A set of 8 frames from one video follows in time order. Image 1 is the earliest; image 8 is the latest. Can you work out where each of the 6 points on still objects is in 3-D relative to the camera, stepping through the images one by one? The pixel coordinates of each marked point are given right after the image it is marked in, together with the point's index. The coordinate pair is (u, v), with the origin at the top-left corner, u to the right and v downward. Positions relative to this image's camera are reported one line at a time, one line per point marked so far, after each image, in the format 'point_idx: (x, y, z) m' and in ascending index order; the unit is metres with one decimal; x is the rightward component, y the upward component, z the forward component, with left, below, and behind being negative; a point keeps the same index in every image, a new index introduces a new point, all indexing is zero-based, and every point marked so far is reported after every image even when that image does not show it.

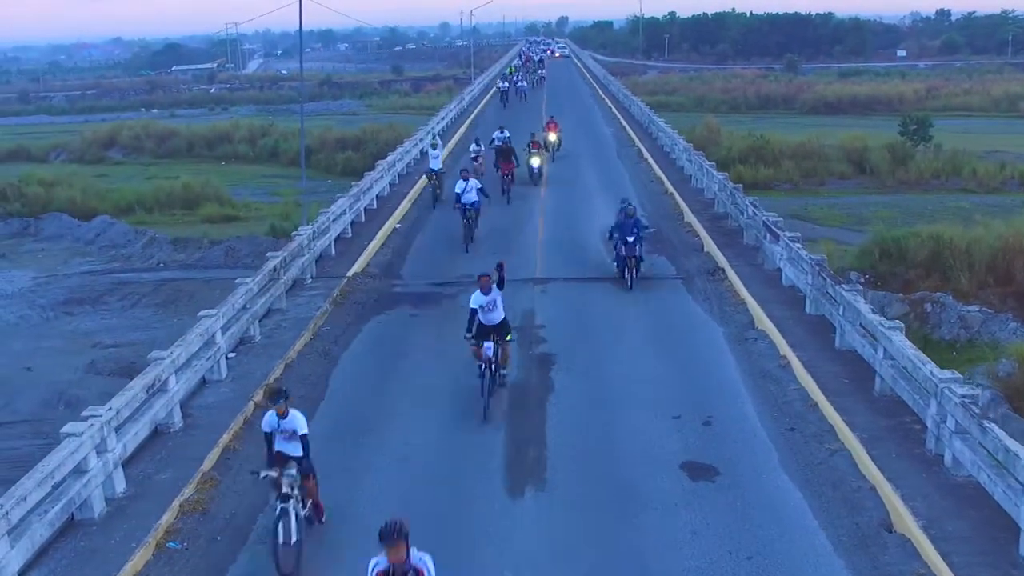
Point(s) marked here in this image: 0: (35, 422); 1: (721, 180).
0: (-7.8, -2.2, +19.8) m
1: (+3.2, +1.8, +19.3) m
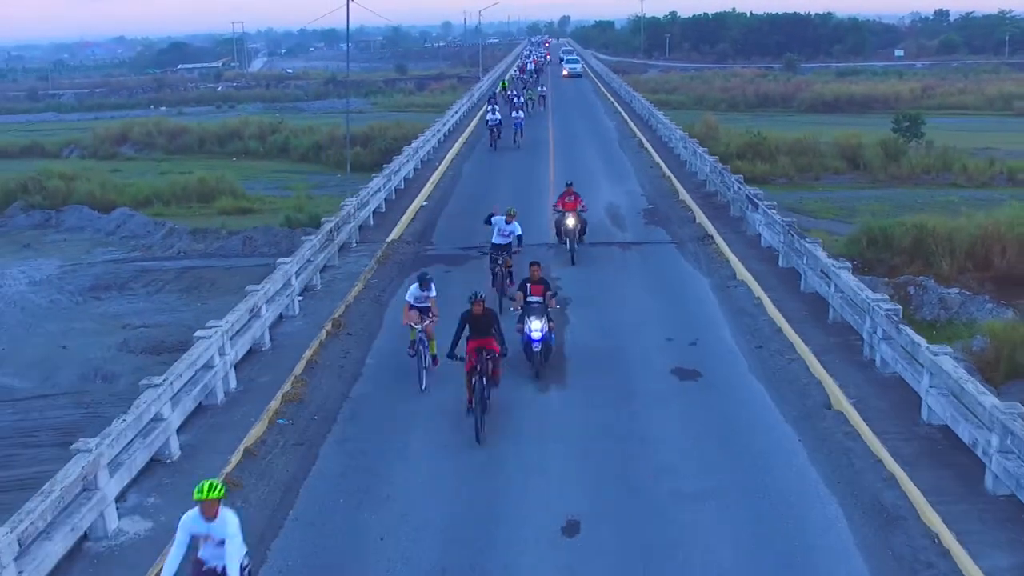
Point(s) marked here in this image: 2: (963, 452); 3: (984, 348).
0: (-7.6, -1.9, +21.3) m
1: (+3.4, +2.1, +20.7) m
2: (+3.1, -1.2, +8.4) m
3: (+7.6, -1.0, +19.5) m
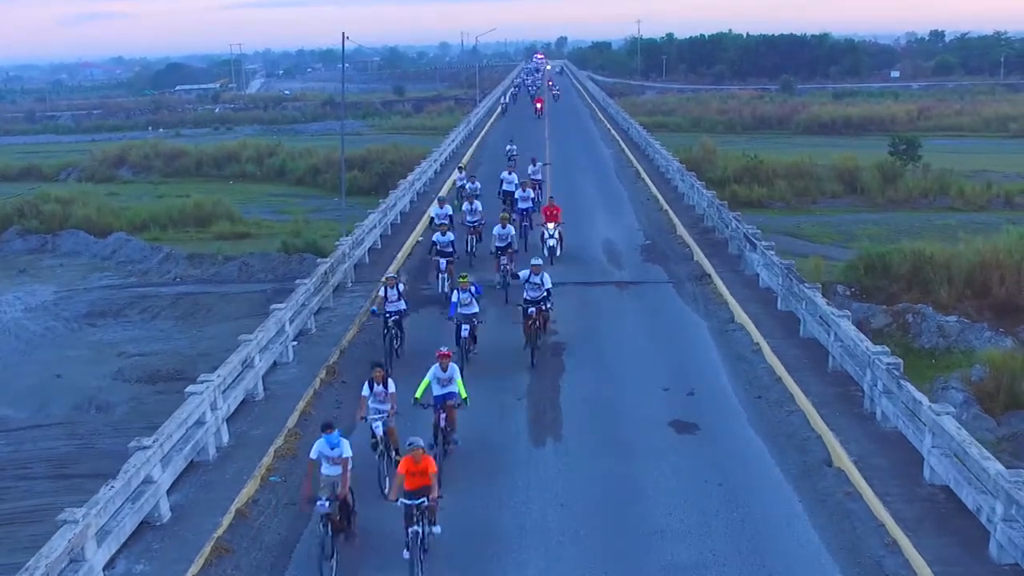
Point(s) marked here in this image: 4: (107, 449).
0: (-7.7, -2.4, +21.1) m
1: (+3.3, +1.6, +20.7) m
2: (+3.1, -1.5, +8.4) m
3: (+7.6, -1.5, +19.5) m
4: (-6.5, -2.6, +19.6) m
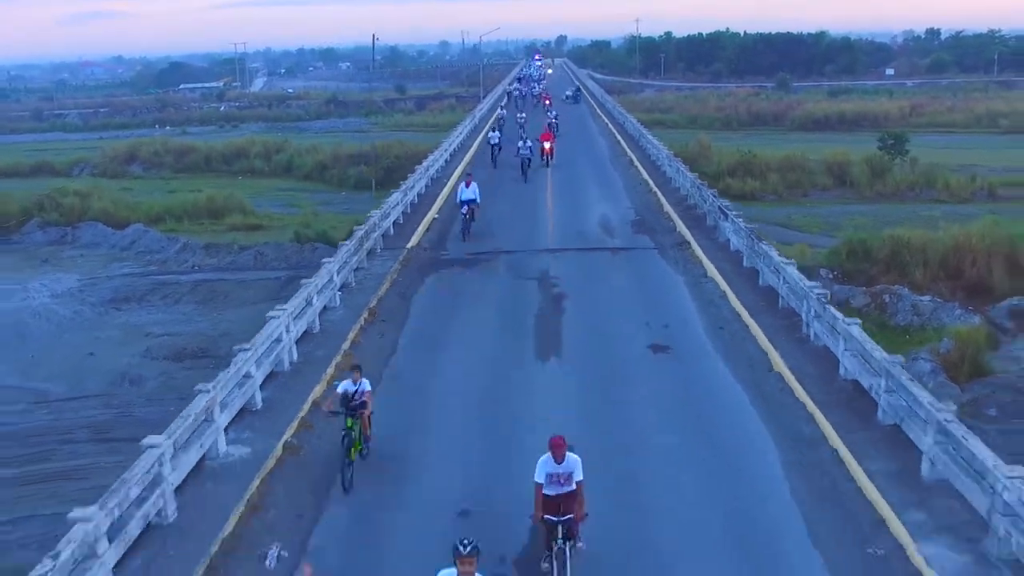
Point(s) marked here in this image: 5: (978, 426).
0: (-7.6, -2.0, +22.8) m
1: (+3.4, +1.9, +22.3) m
2: (+3.2, -1.2, +10.0) m
3: (+7.7, -1.1, +21.1) m
4: (-6.5, -2.3, +21.3) m
5: (+7.2, -2.1, +18.9) m
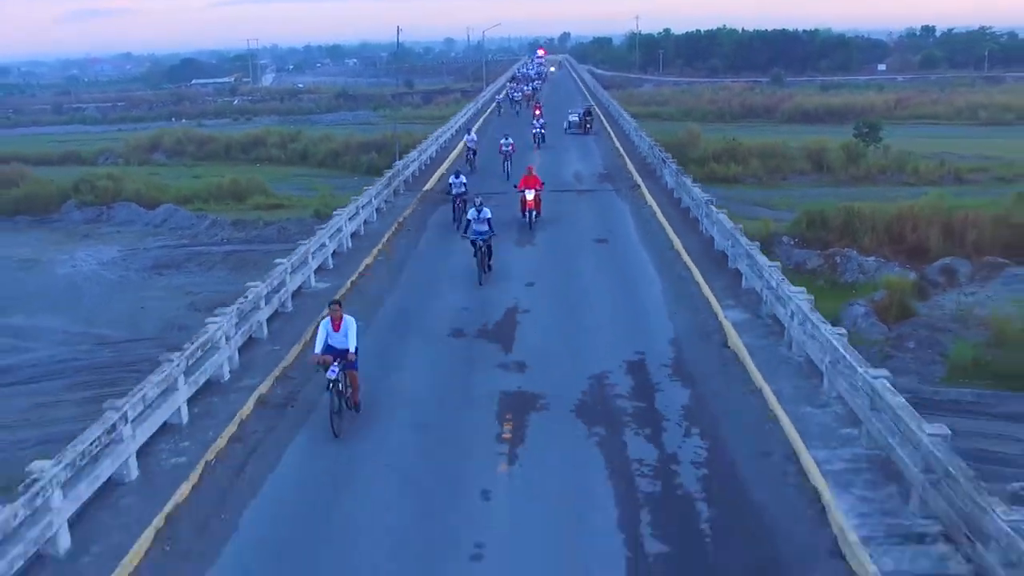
0: (-7.7, -1.1, +26.5) m
1: (+3.3, +2.8, +26.0) m
2: (+3.1, -0.3, +13.7) m
3: (+7.6, -0.2, +24.8) m
4: (-6.5, -1.3, +25.0) m
5: (+7.1, -1.2, +22.6) m
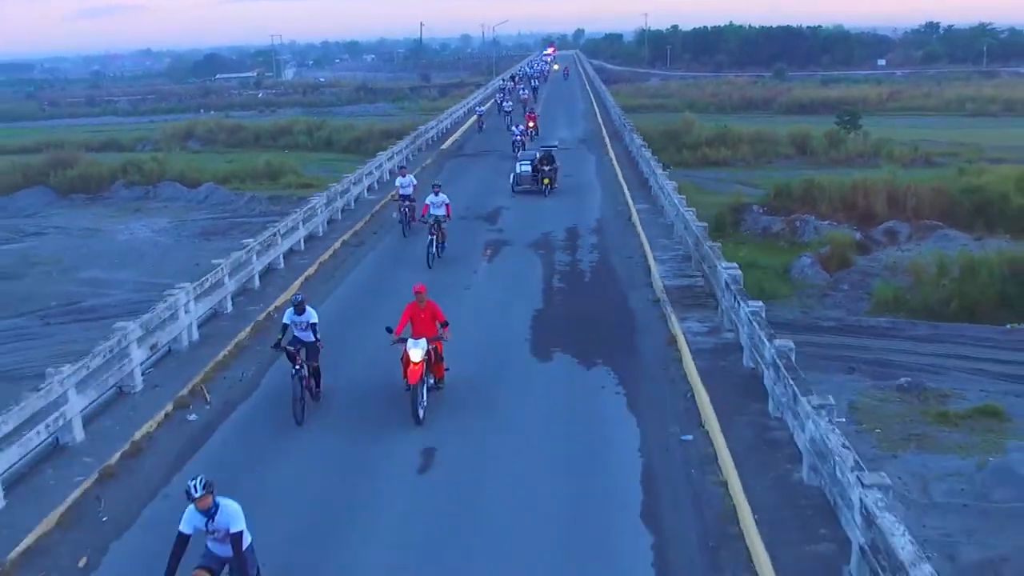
0: (-7.6, 0.0, +31.3) m
1: (+3.4, +4.0, +30.7) m
2: (+3.0, +0.8, +18.4) m
3: (+7.6, +0.9, +29.4) m
4: (-6.5, -0.2, +29.8) m
5: (+7.1, -0.1, +27.2) m
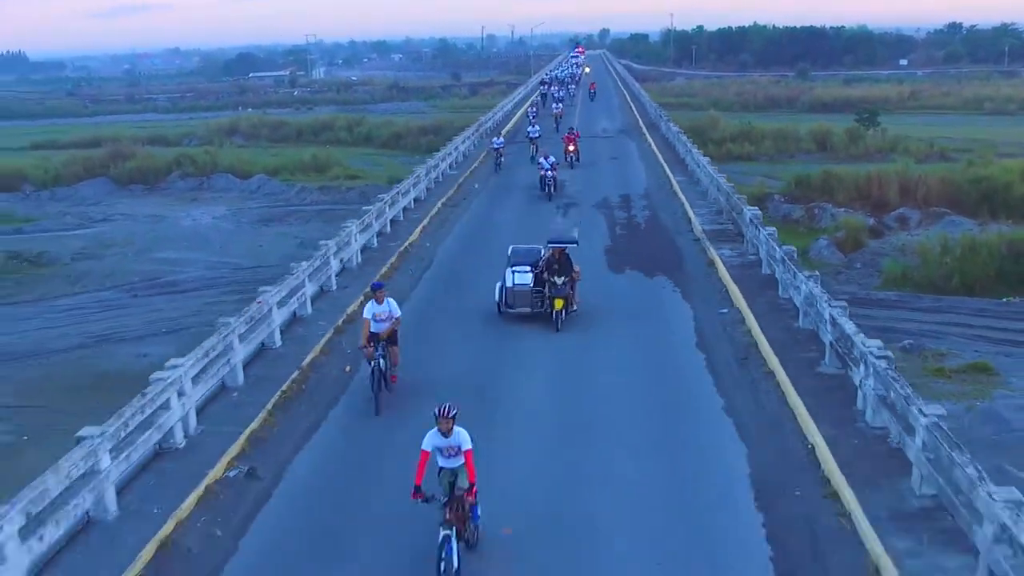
0: (-6.5, +0.6, +34.4) m
1: (+4.6, +4.5, +33.5) m
2: (+3.9, +1.4, +21.2) m
3: (+8.8, +1.4, +32.1) m
4: (-5.4, +0.4, +32.8) m
5: (+8.2, +0.4, +29.9) m
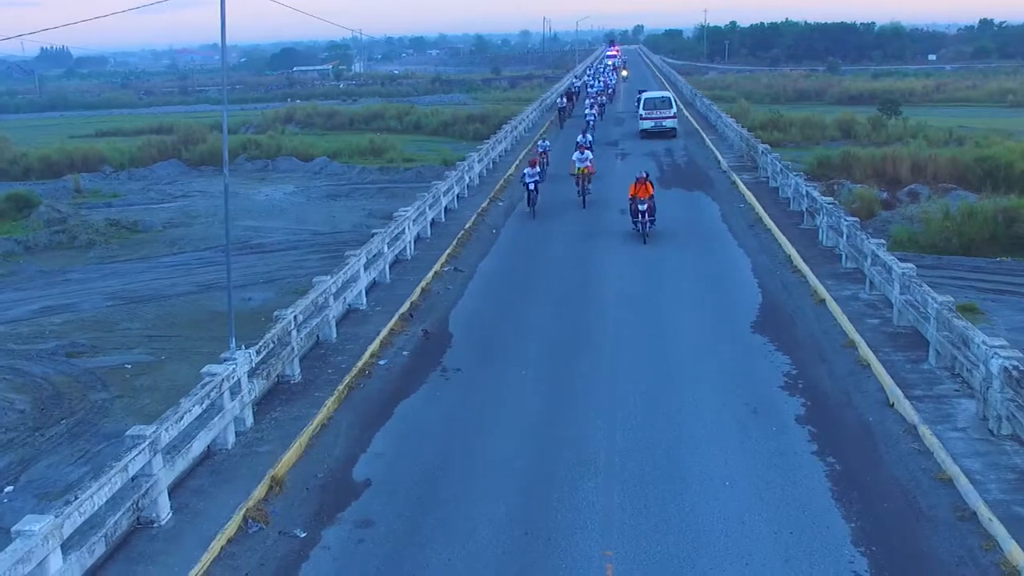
0: (-4.9, +1.8, +38.6) m
1: (+6.1, +5.6, +37.4) m
2: (+5.1, +2.4, +25.2) m
3: (+10.2, +2.5, +36.0) m
4: (-3.9, +1.6, +37.0) m
5: (+9.6, +1.5, +33.8) m
